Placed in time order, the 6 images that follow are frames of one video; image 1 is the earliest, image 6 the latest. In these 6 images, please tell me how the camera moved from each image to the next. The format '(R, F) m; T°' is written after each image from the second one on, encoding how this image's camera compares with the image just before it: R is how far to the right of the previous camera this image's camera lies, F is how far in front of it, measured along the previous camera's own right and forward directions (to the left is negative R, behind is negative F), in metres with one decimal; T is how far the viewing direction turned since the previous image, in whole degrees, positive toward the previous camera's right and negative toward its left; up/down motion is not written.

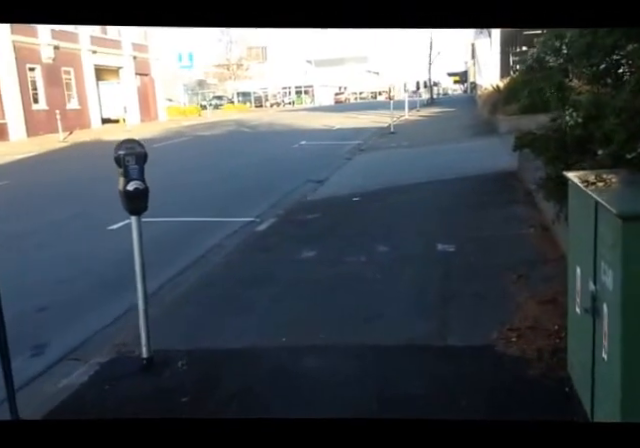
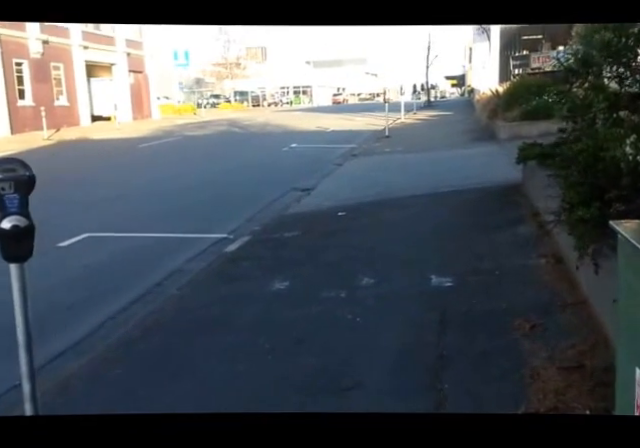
(+0.2, +1.2) m; 0°
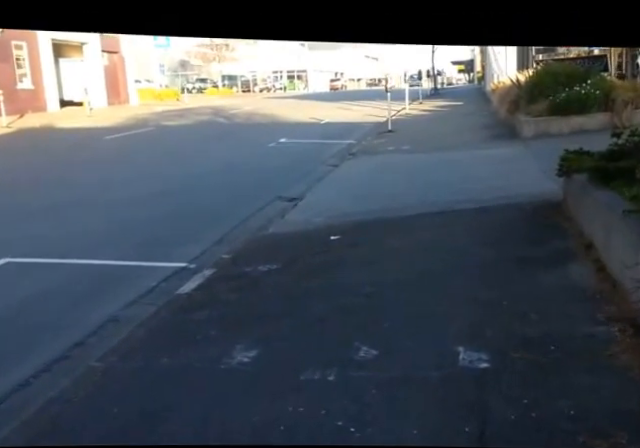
(+0.1, +2.0) m; 0°
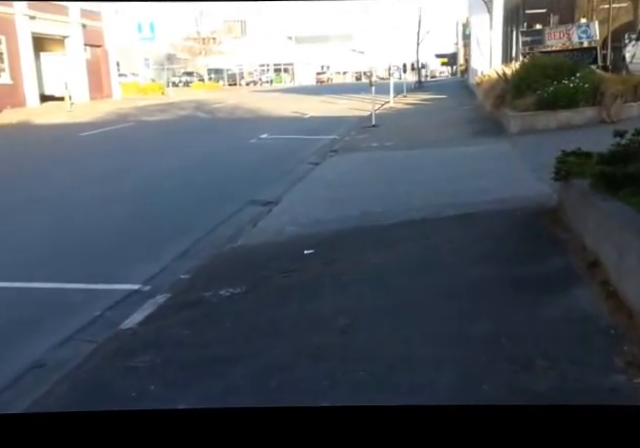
(+0.2, +0.9) m; +1°
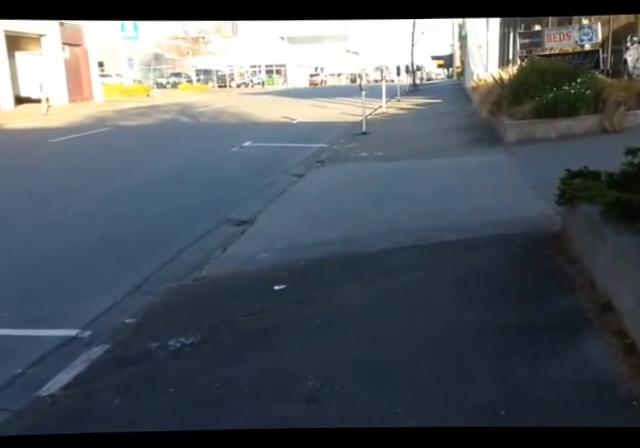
(+0.2, +0.9) m; 0°
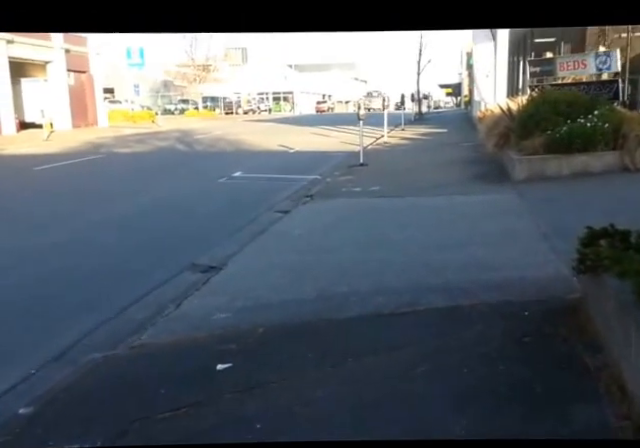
(+0.3, +1.2) m; -1°
